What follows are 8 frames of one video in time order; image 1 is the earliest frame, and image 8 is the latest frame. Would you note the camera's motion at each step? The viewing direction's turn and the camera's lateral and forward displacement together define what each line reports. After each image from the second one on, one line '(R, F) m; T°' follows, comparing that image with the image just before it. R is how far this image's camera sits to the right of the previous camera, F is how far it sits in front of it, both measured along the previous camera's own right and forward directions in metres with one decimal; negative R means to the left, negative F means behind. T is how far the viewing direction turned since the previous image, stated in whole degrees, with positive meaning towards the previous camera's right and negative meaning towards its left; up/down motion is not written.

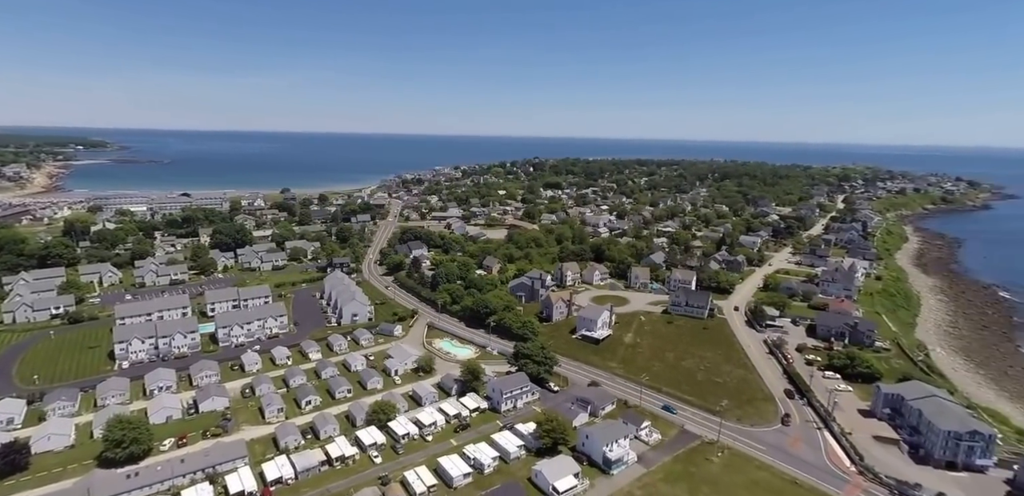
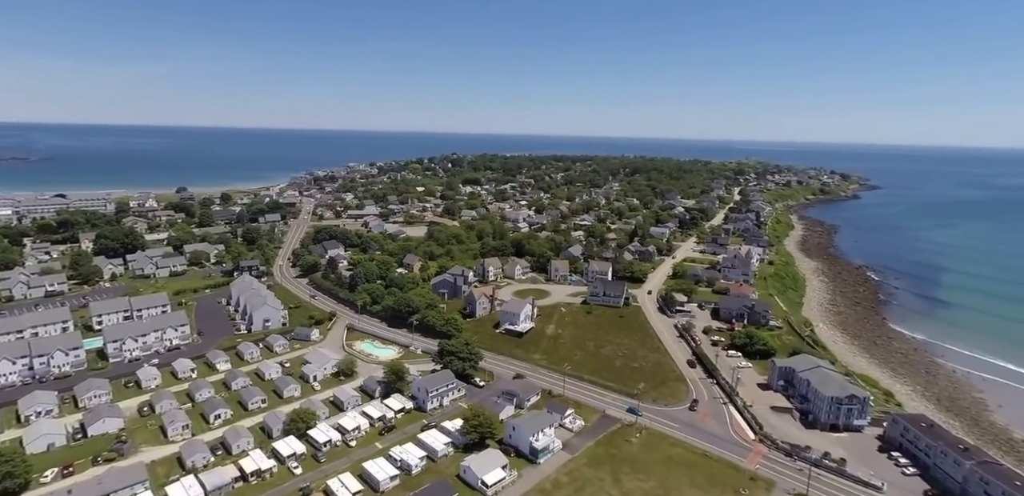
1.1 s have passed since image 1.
(-0.9, -0.4) m; +9°
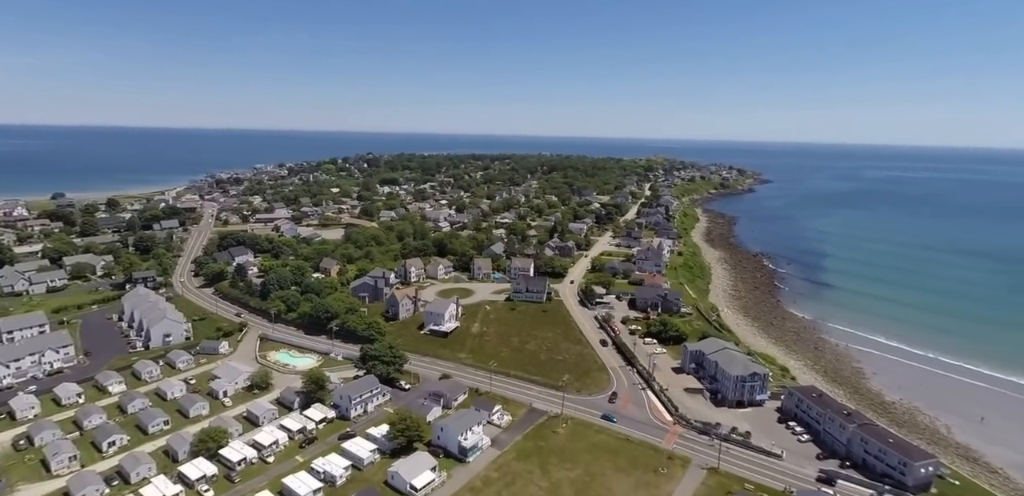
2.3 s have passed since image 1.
(-0.2, -0.4) m; +8°
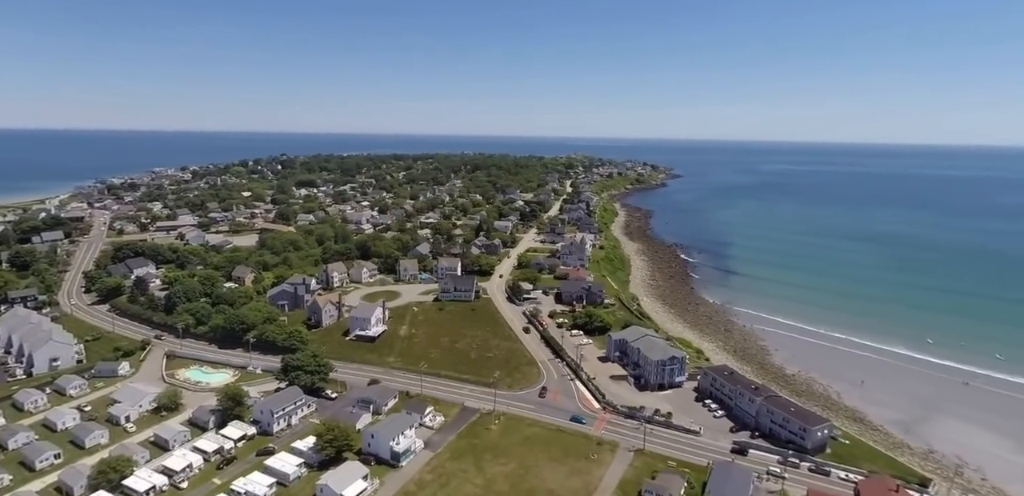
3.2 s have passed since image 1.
(-0.1, -0.4) m; +8°
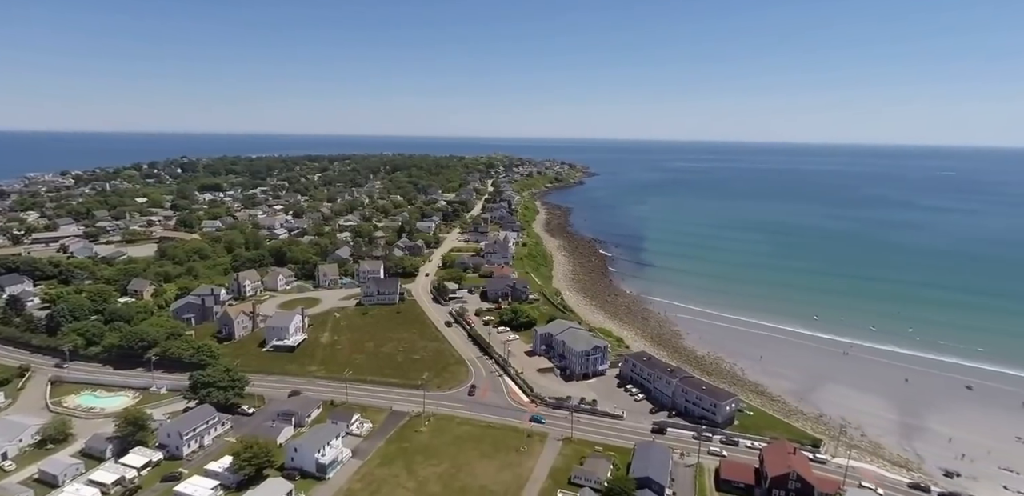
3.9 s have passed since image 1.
(-0.2, -0.6) m; +8°
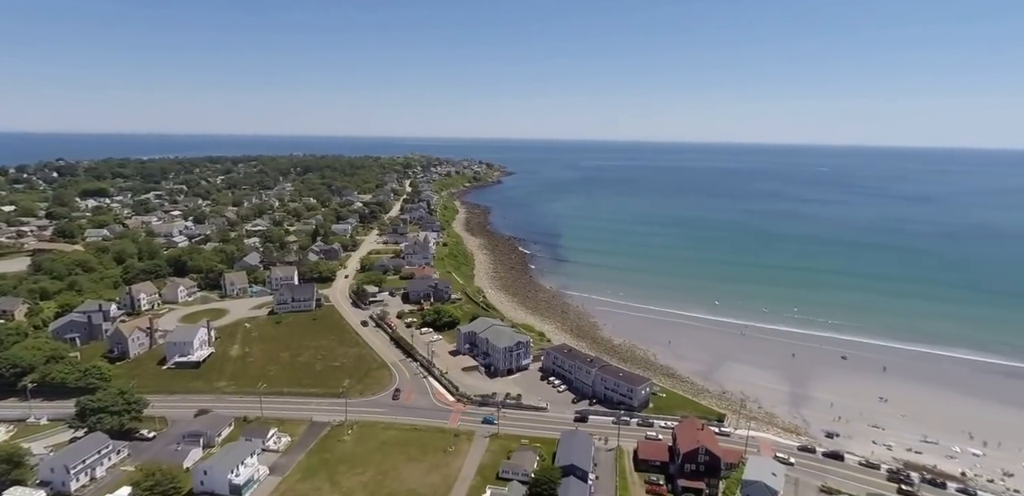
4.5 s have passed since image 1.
(-0.2, -0.5) m; +8°
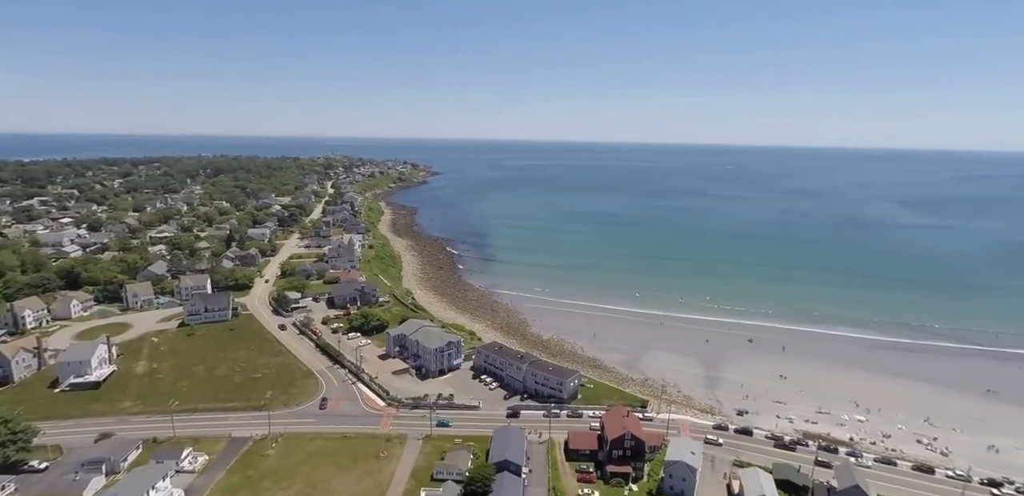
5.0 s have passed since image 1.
(-0.2, -0.5) m; +8°
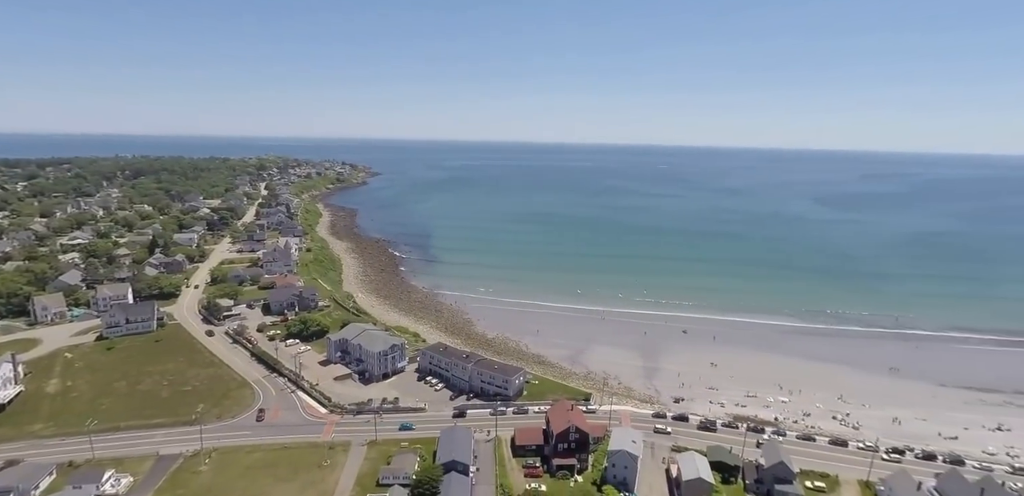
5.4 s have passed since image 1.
(-0.3, -0.4) m; +6°
